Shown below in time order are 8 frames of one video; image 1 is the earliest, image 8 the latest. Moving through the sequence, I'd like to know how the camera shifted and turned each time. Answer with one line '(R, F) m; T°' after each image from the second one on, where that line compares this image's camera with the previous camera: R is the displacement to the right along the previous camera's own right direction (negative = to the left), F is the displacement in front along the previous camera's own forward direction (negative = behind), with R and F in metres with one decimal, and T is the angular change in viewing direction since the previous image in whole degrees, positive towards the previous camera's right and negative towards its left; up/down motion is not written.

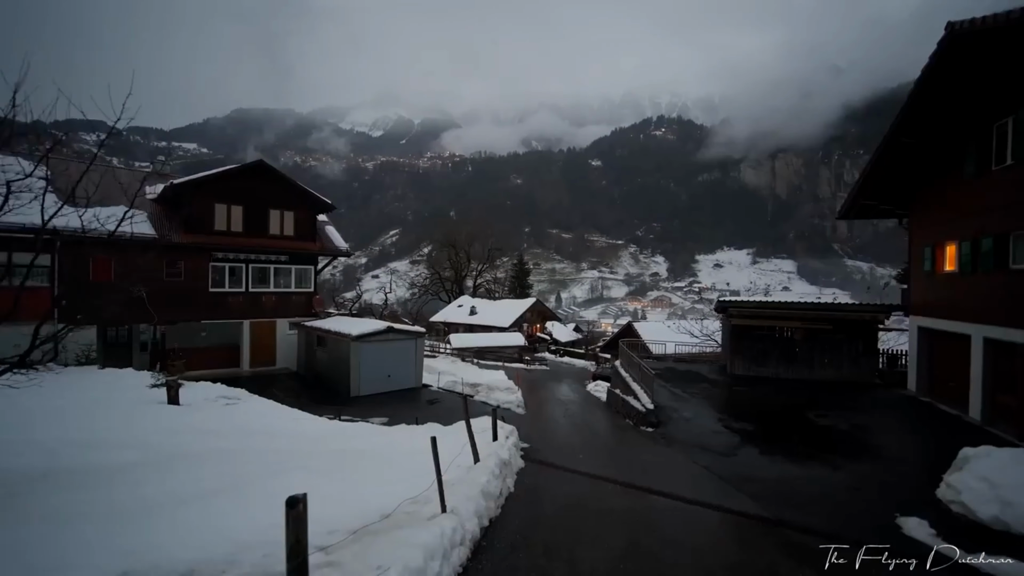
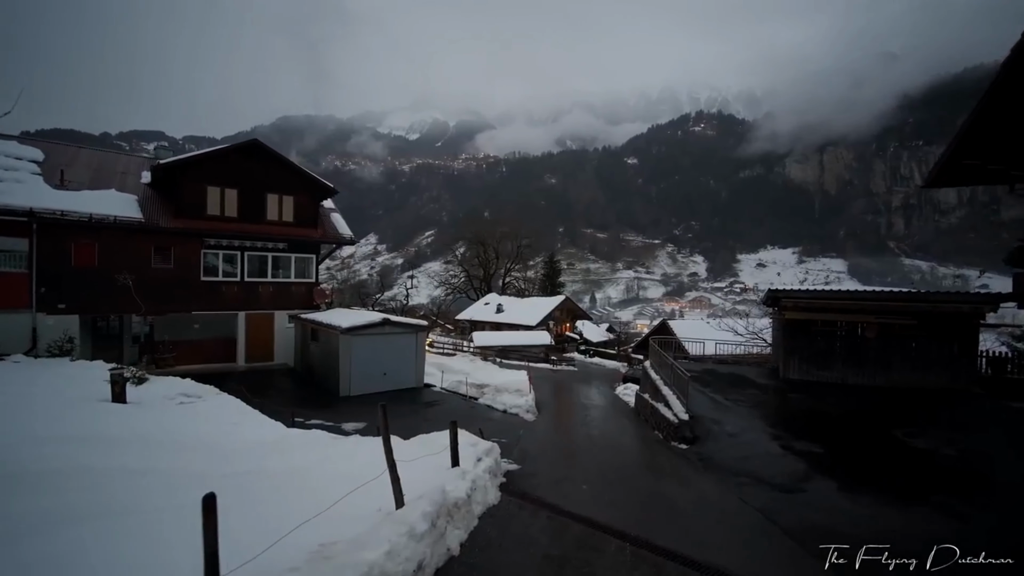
(+0.8, +2.6) m; -4°
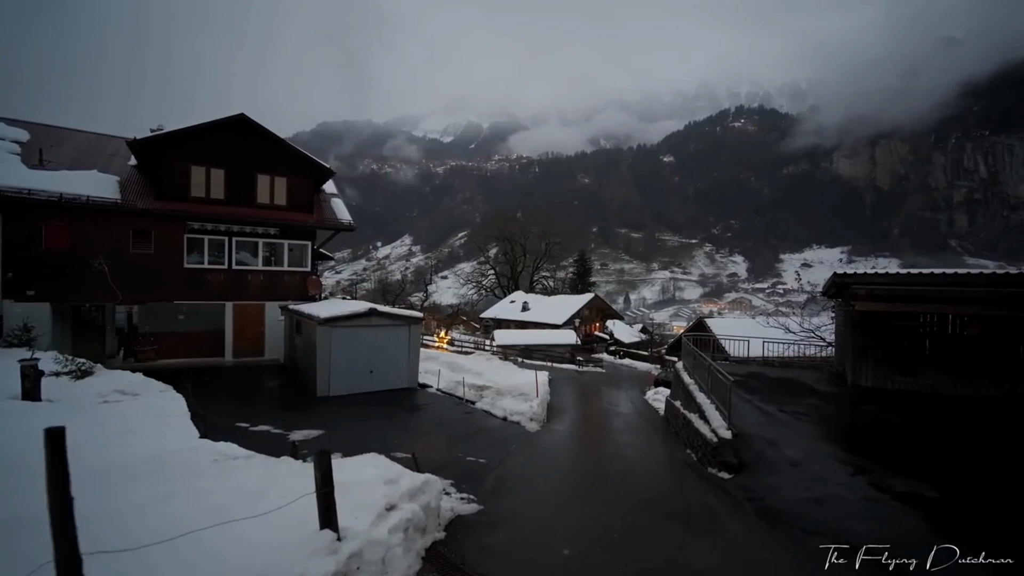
(+0.9, +2.7) m; -4°
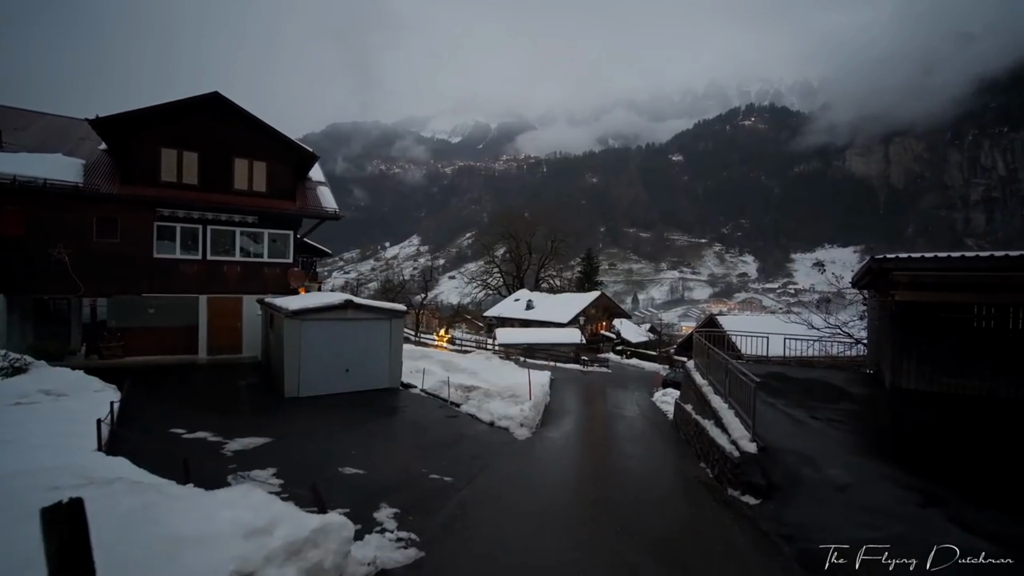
(+0.5, +1.6) m; -1°
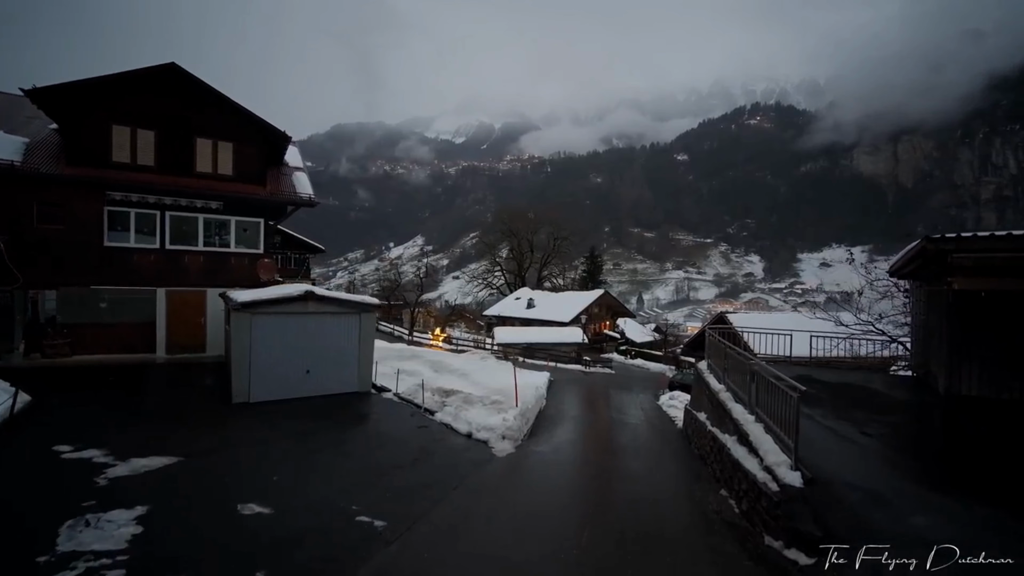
(+0.5, +1.9) m; 0°
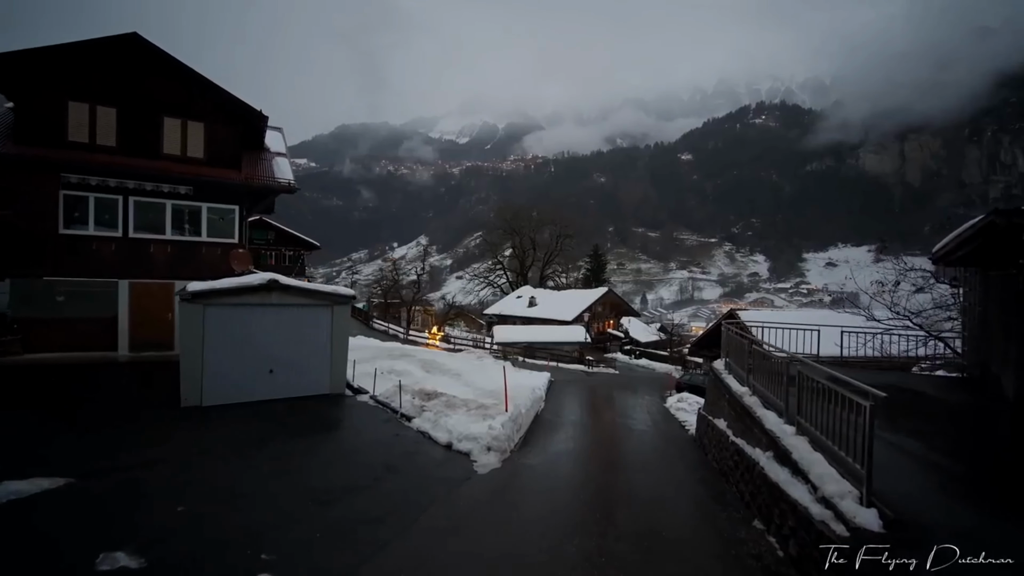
(+0.3, +1.5) m; 0°
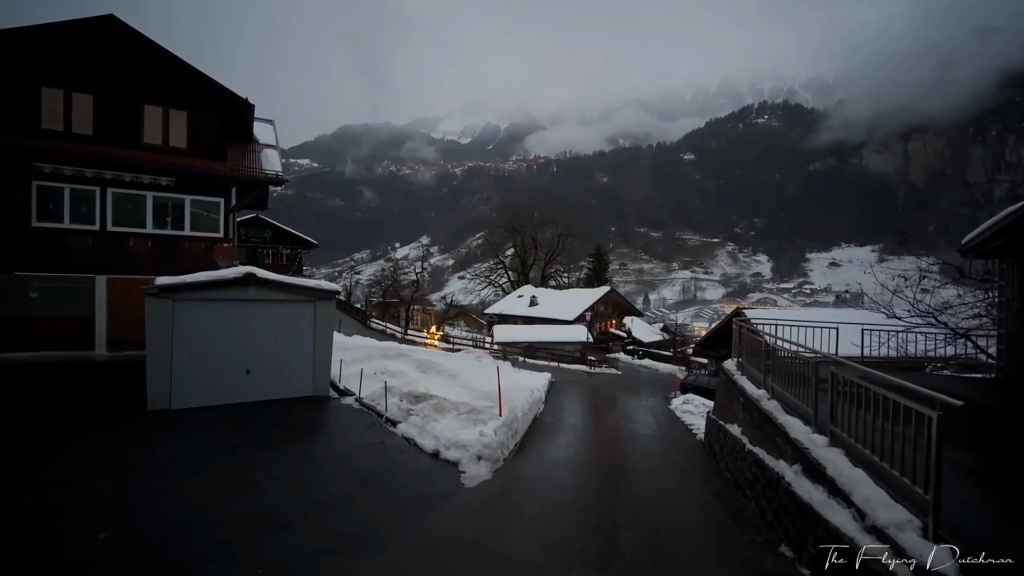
(+0.1, +0.8) m; 0°
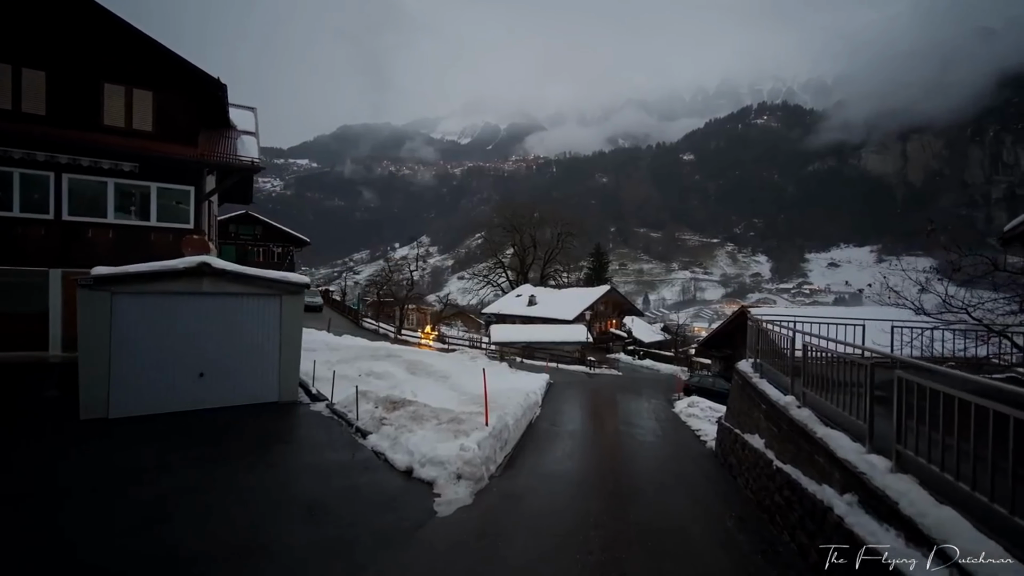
(+0.2, +1.2) m; 0°
